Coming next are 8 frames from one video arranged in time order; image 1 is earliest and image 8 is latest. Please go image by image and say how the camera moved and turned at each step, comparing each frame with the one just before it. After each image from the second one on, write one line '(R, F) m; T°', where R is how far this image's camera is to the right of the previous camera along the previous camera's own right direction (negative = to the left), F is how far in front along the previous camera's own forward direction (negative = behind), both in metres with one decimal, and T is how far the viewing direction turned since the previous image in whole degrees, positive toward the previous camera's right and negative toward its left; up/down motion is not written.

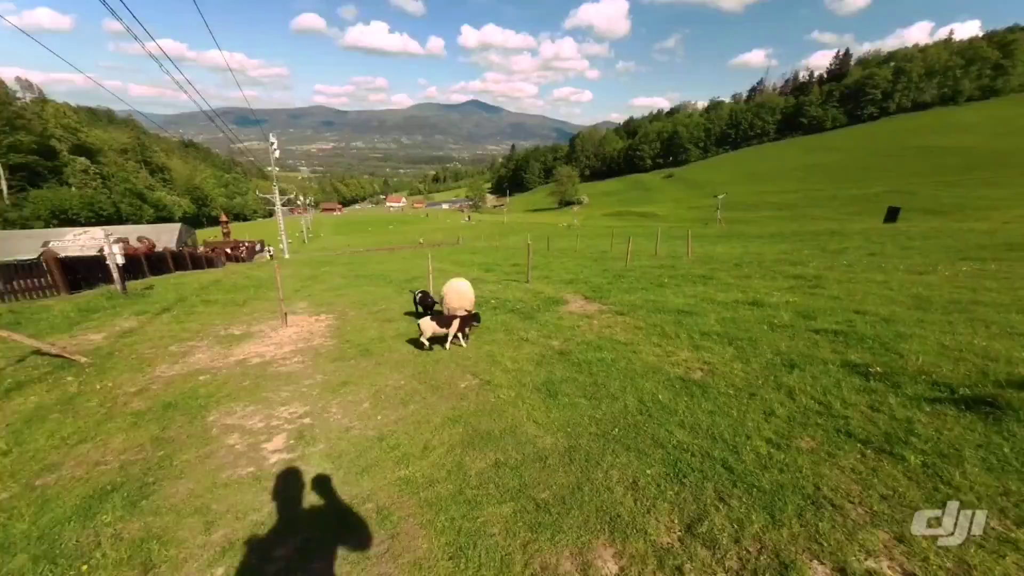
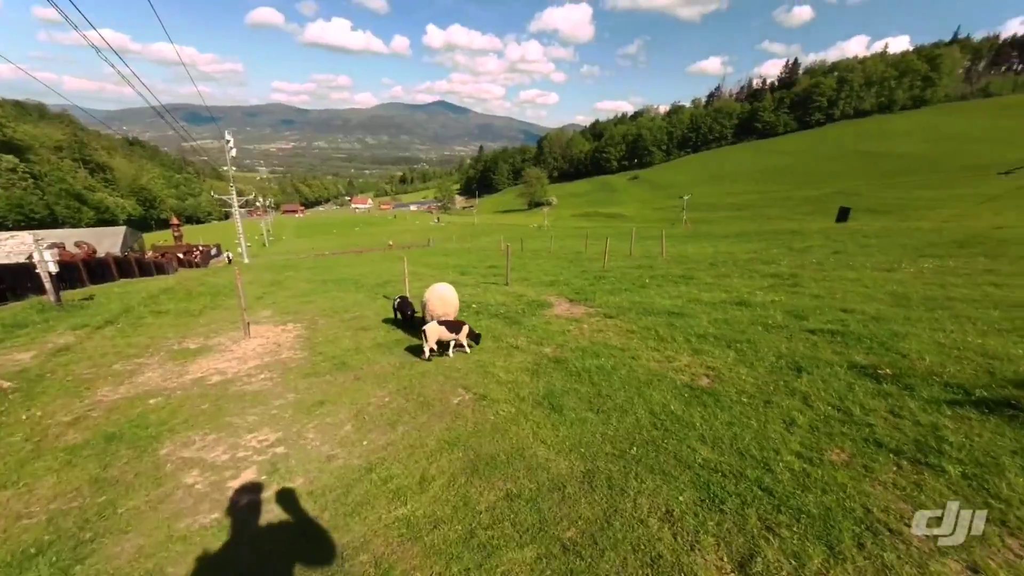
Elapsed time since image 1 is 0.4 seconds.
(-0.7, +0.9) m; +4°
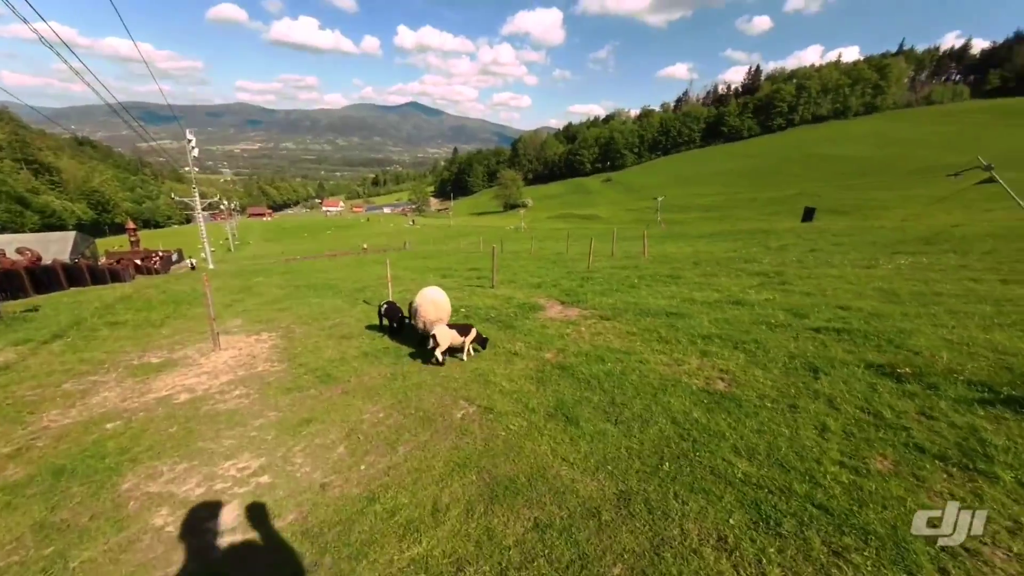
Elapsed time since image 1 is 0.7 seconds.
(-0.8, +0.8) m; +3°
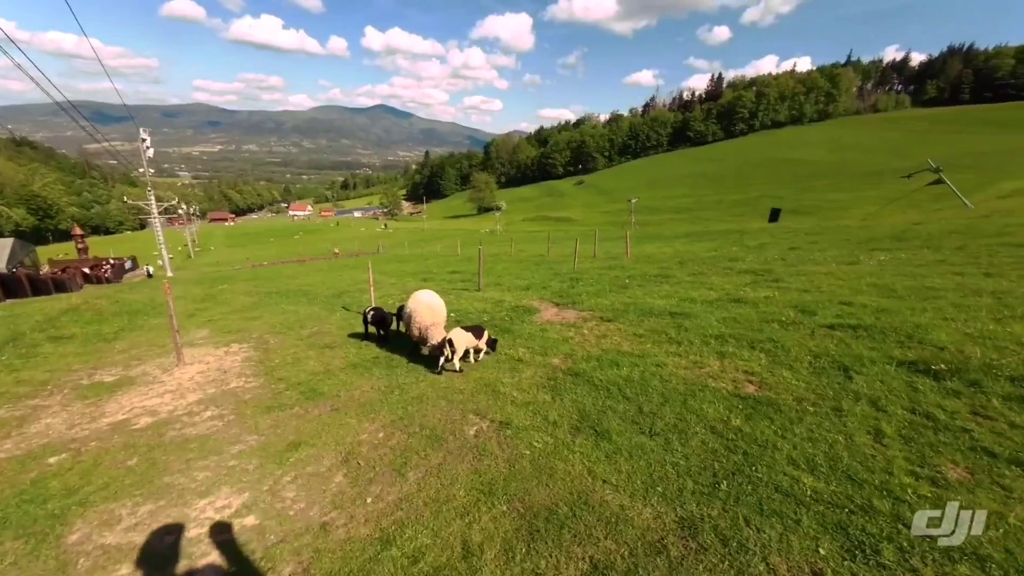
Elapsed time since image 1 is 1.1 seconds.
(-1.0, +1.0) m; +4°
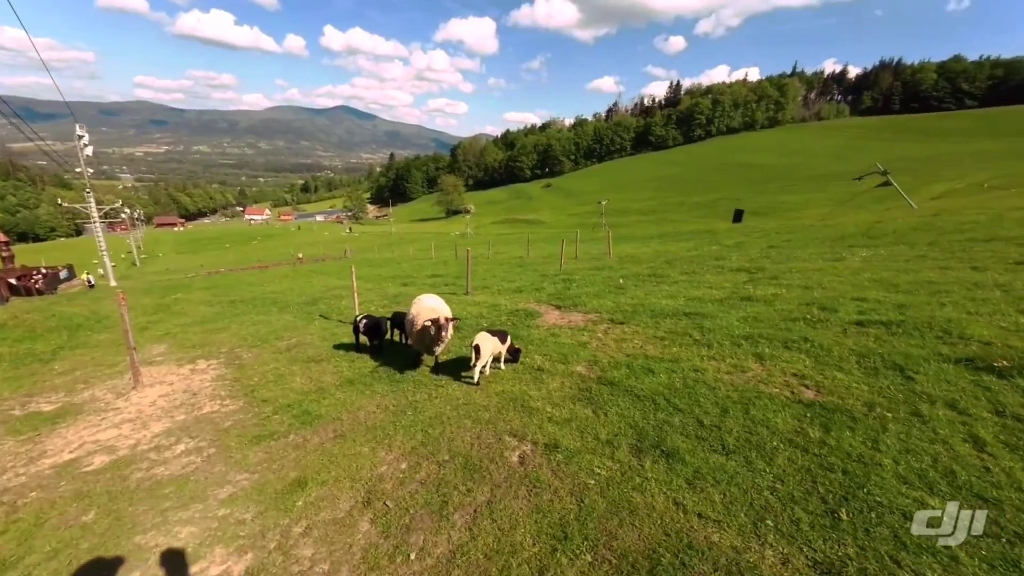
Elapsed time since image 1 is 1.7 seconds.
(-1.5, +1.2) m; +5°
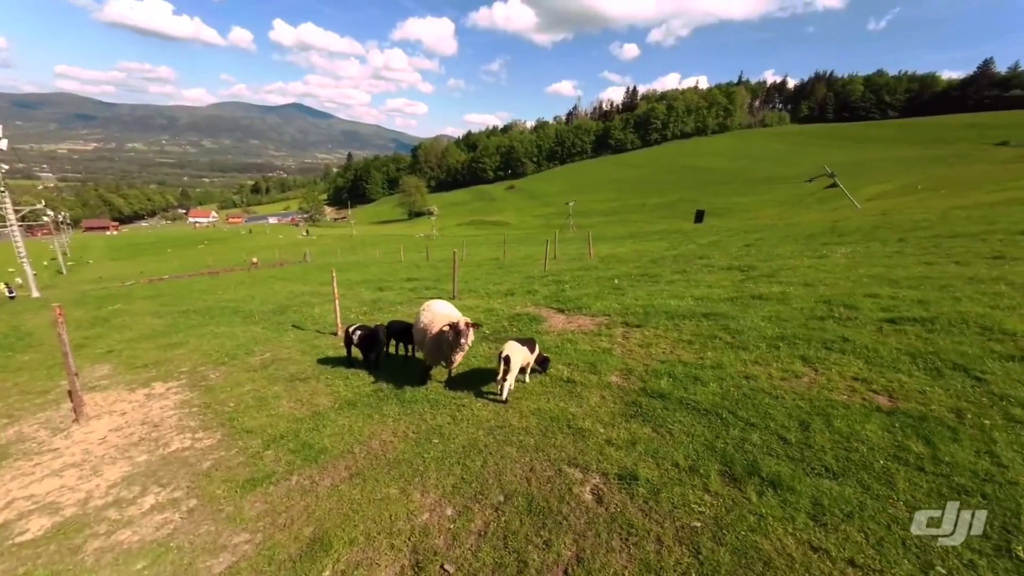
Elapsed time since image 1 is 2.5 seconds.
(-1.7, +1.3) m; +5°
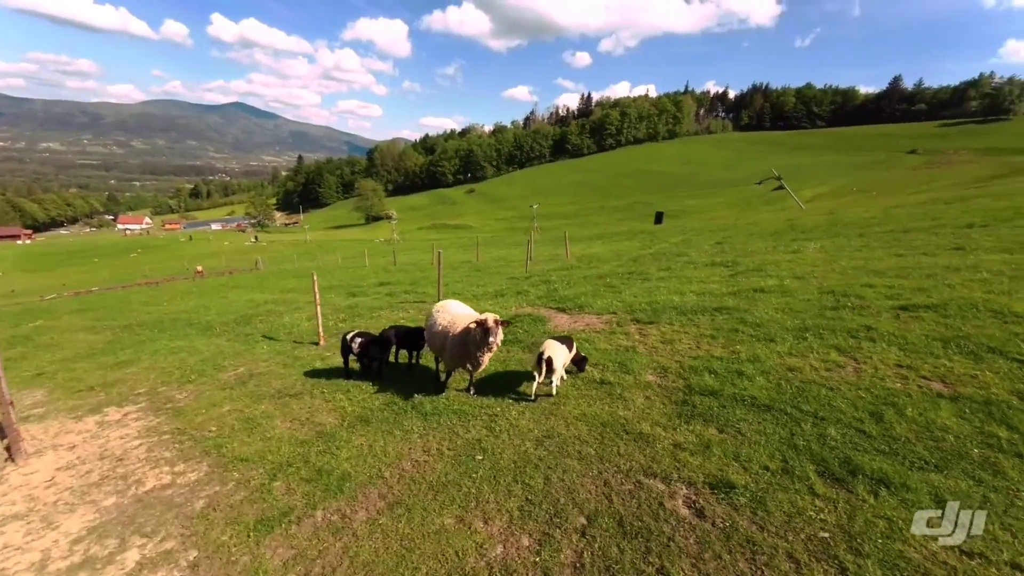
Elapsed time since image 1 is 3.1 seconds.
(-1.8, +1.0) m; +6°
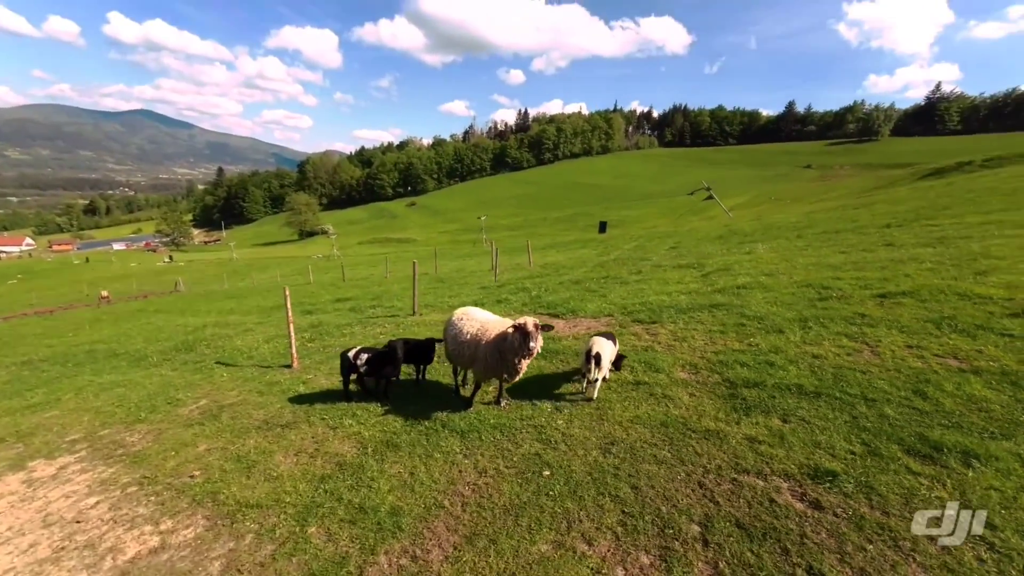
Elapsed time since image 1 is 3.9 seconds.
(-2.2, +0.7) m; +8°
